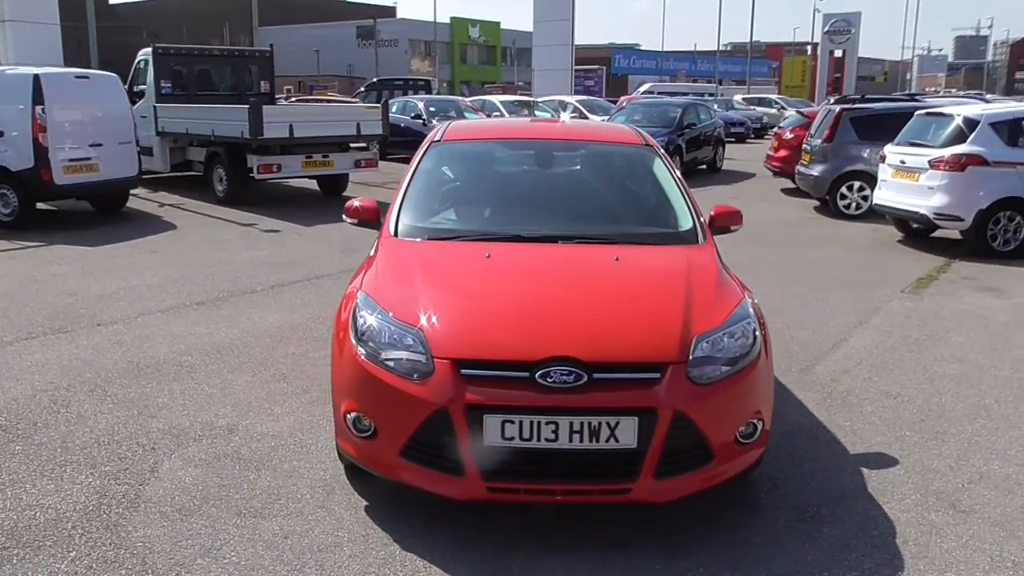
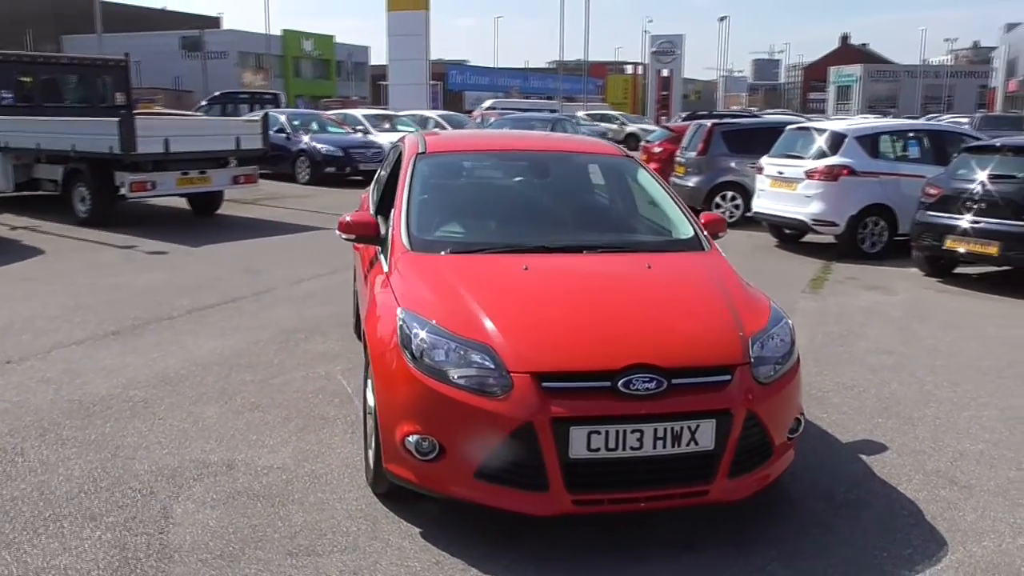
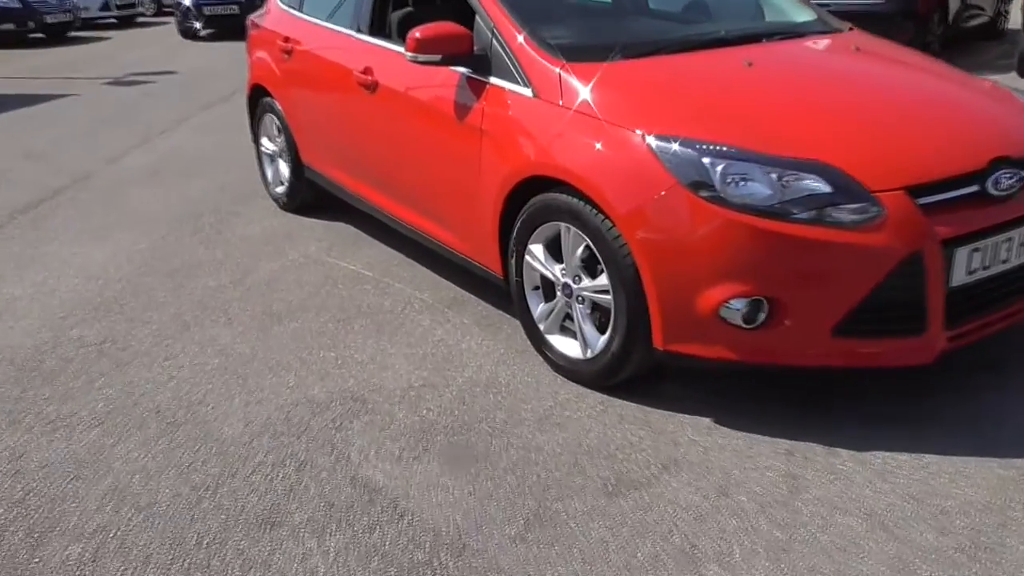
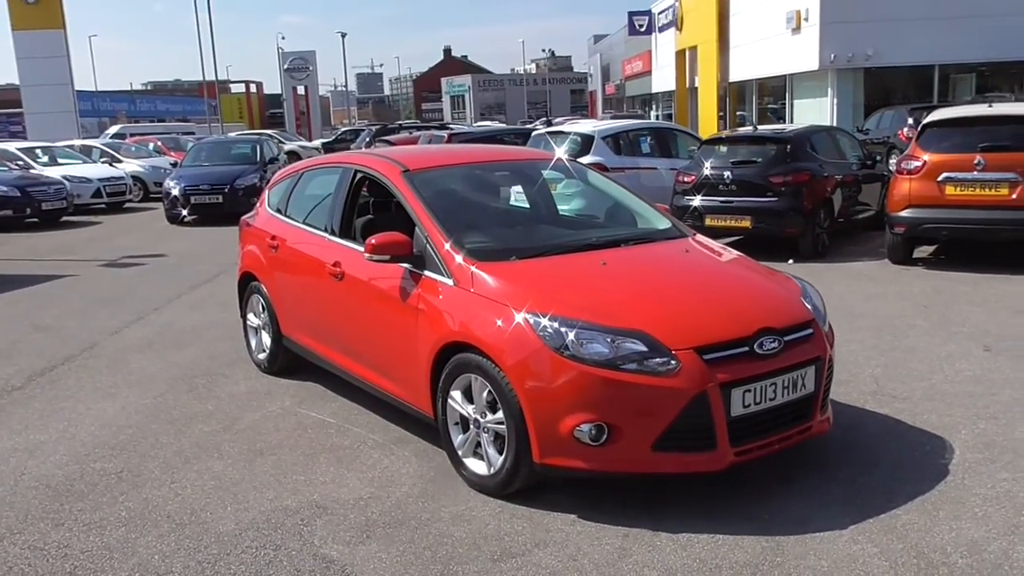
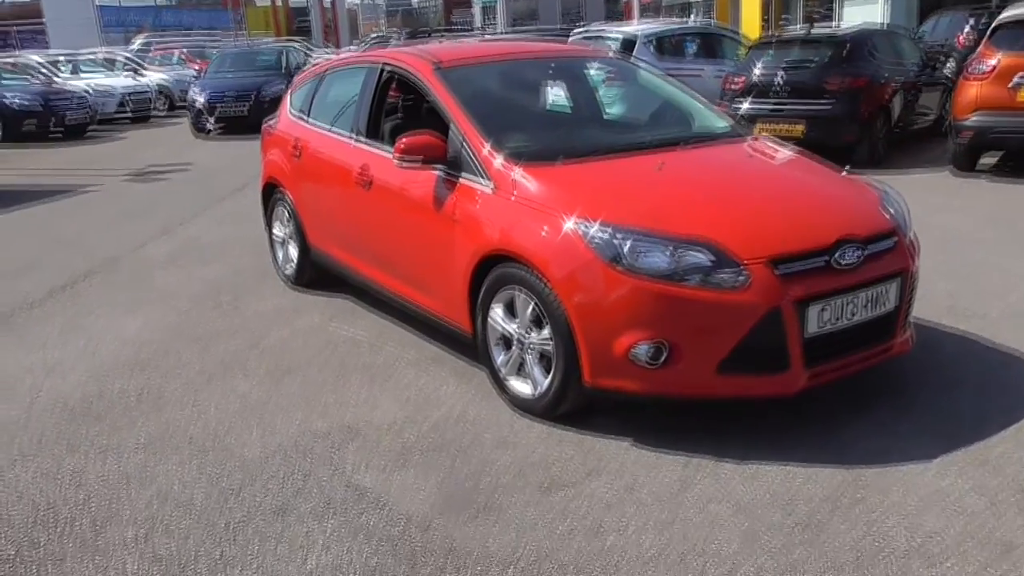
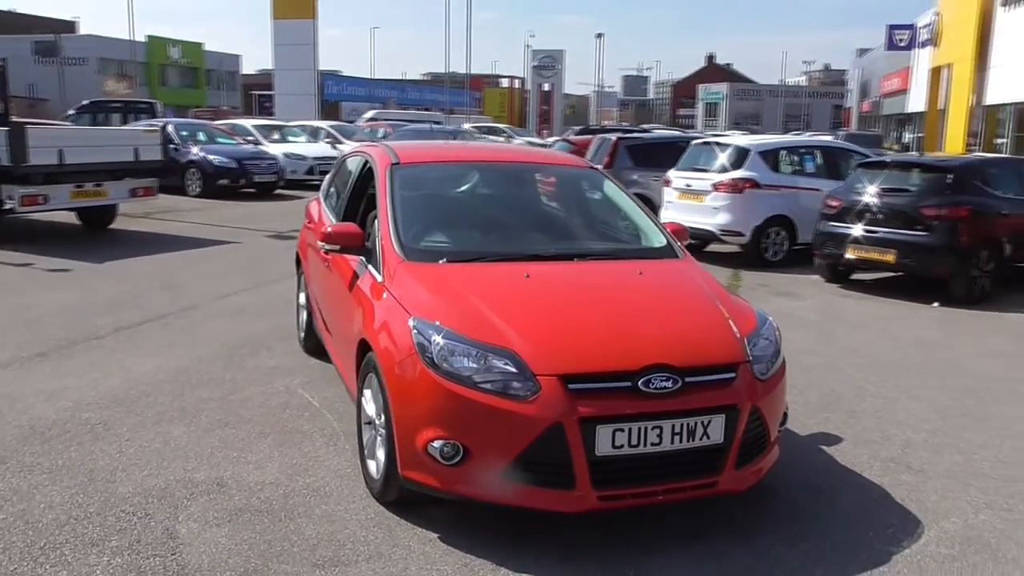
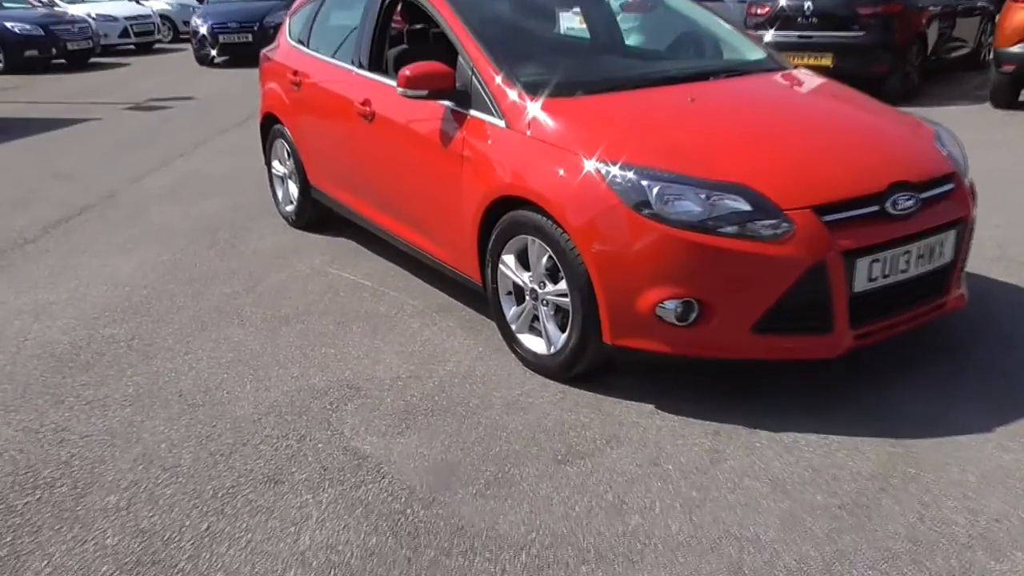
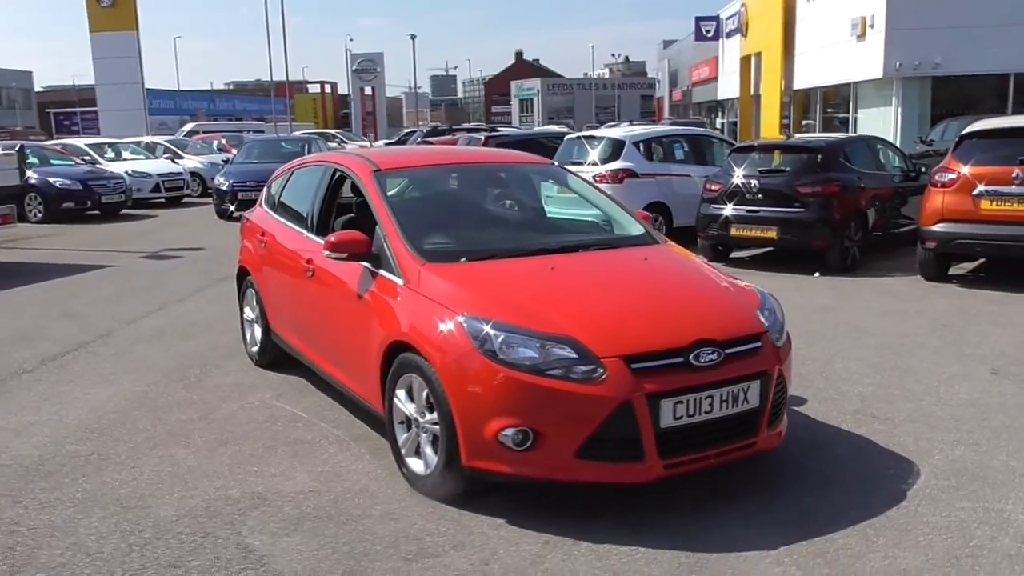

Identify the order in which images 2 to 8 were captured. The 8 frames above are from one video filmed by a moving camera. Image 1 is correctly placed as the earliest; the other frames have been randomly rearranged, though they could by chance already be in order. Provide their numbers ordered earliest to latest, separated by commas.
2, 6, 8, 4, 5, 7, 3
